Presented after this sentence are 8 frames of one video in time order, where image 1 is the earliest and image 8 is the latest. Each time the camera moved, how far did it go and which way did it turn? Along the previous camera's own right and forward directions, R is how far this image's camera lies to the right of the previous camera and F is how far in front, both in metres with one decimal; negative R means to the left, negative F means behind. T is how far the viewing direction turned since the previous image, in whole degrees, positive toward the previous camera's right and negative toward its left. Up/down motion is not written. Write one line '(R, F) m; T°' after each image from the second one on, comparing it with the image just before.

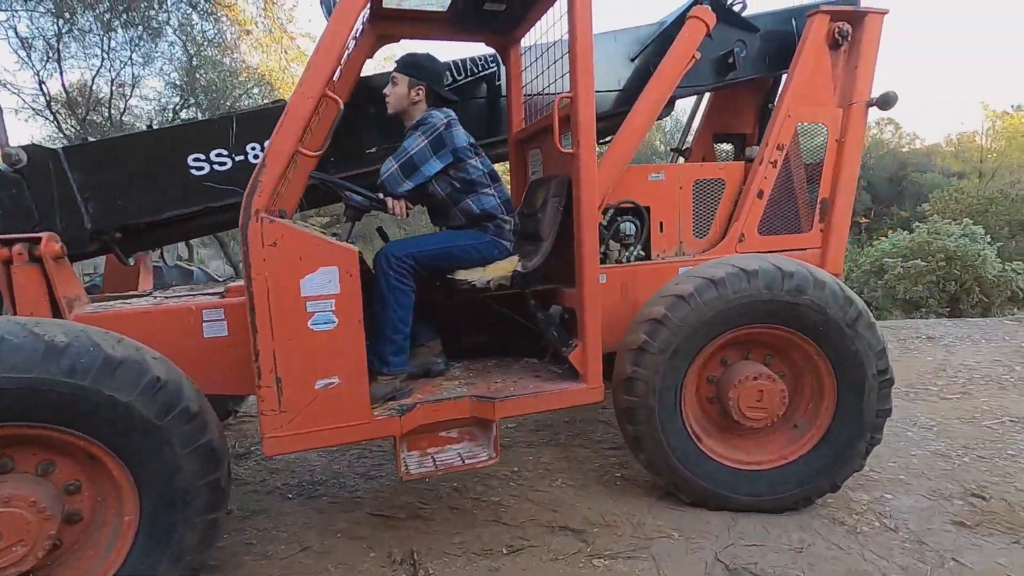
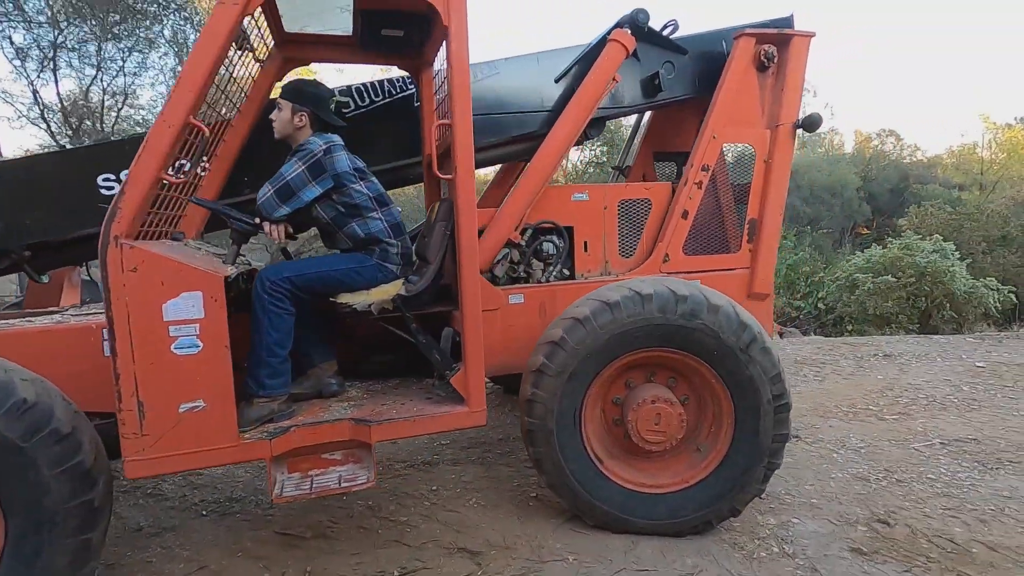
(+0.5, 0.0) m; 0°
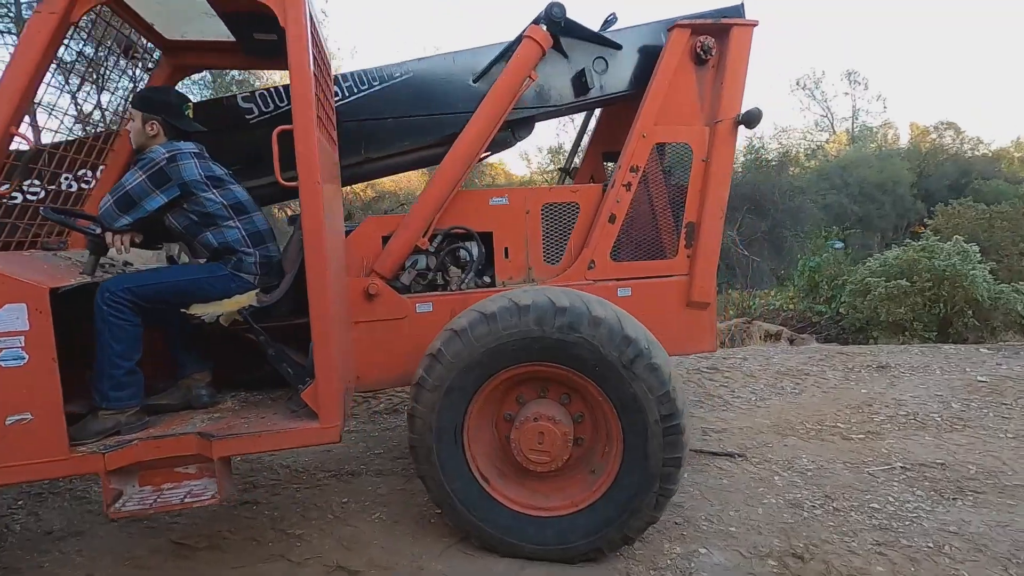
(+0.8, +0.2) m; -4°
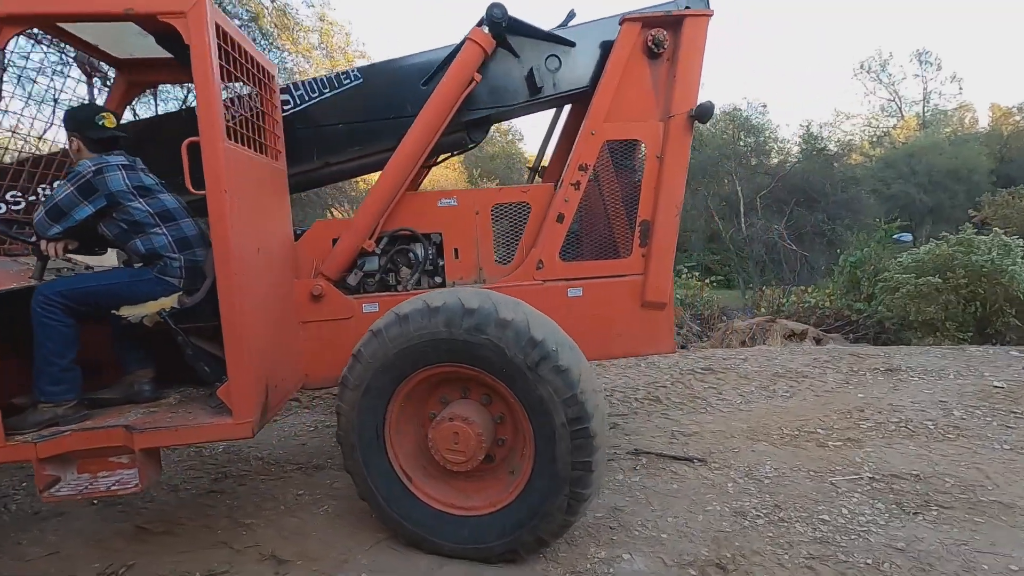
(+0.7, 0.0) m; -5°
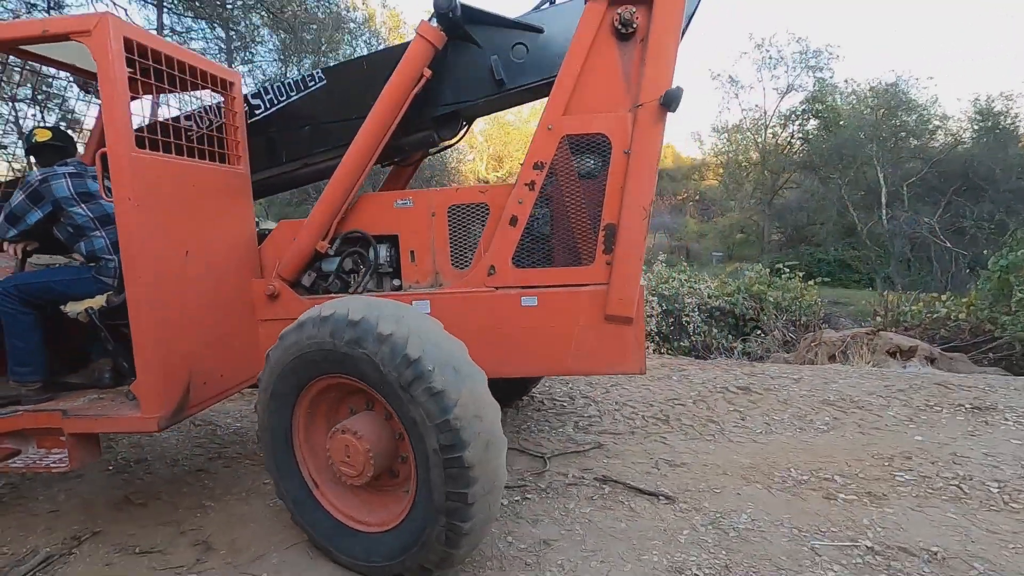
(+1.0, +0.3) m; -13°
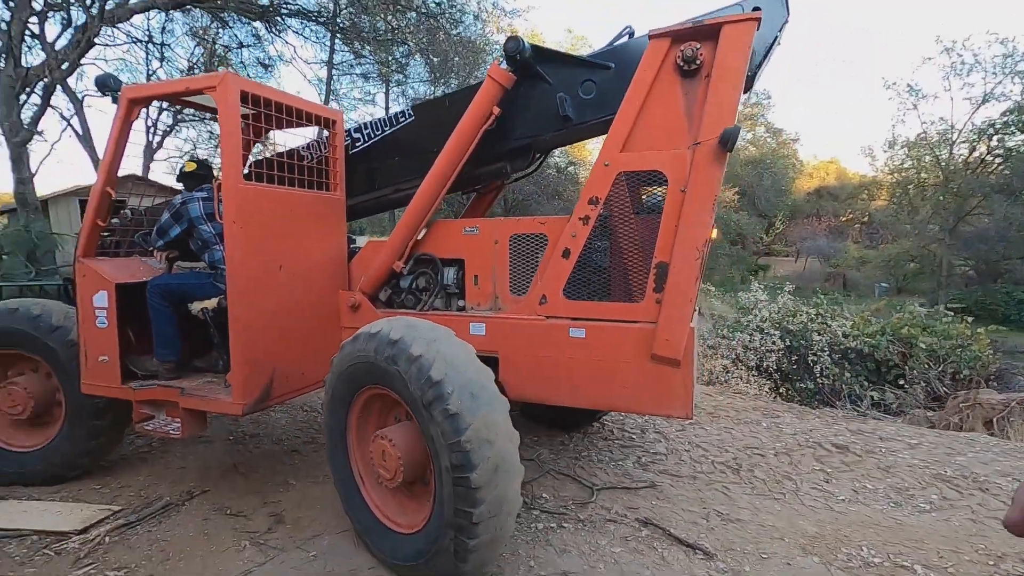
(+0.5, -0.1) m; -14°
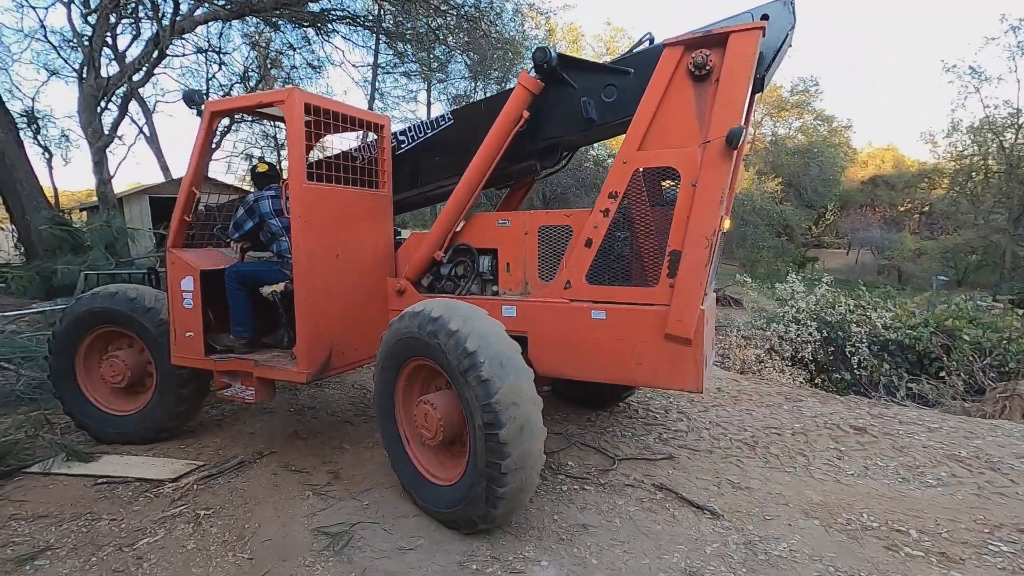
(+0.1, -0.4) m; -4°
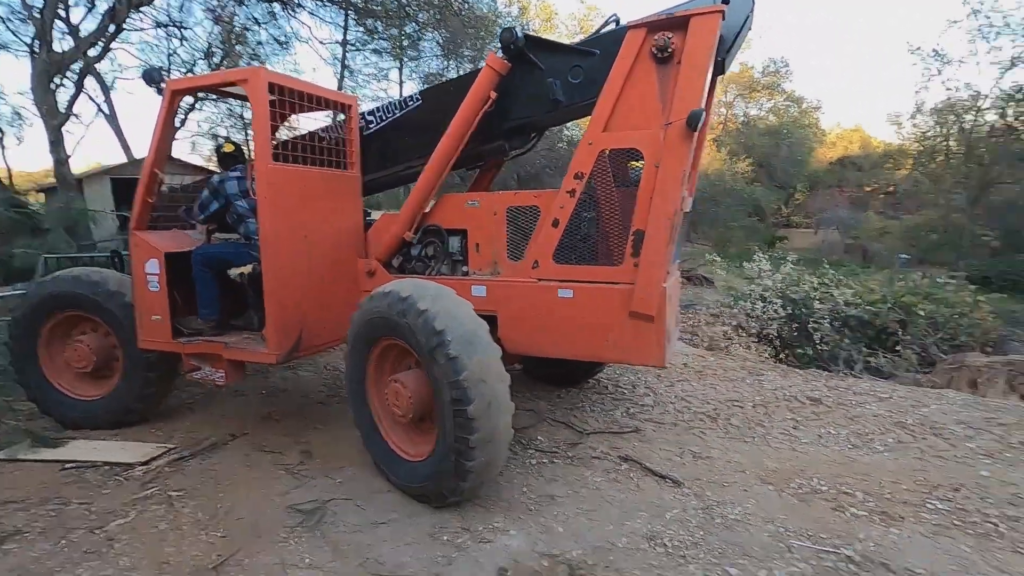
(+0.1, -0.1) m; +2°
